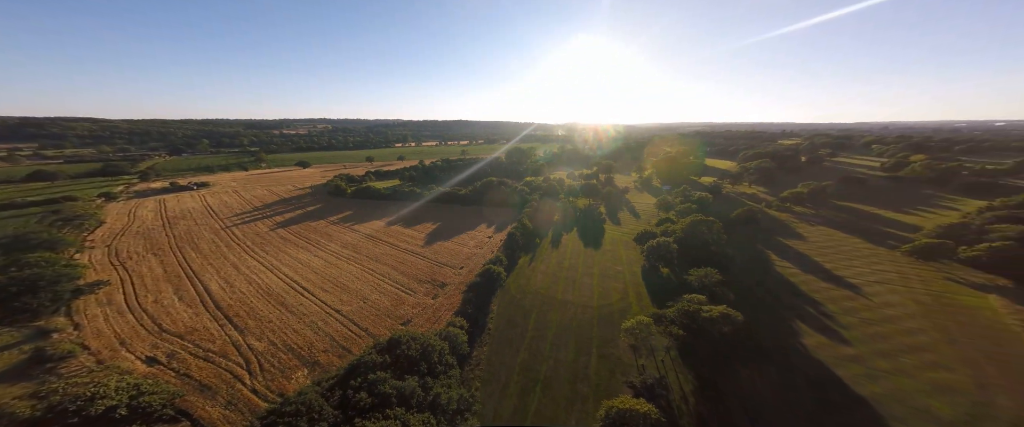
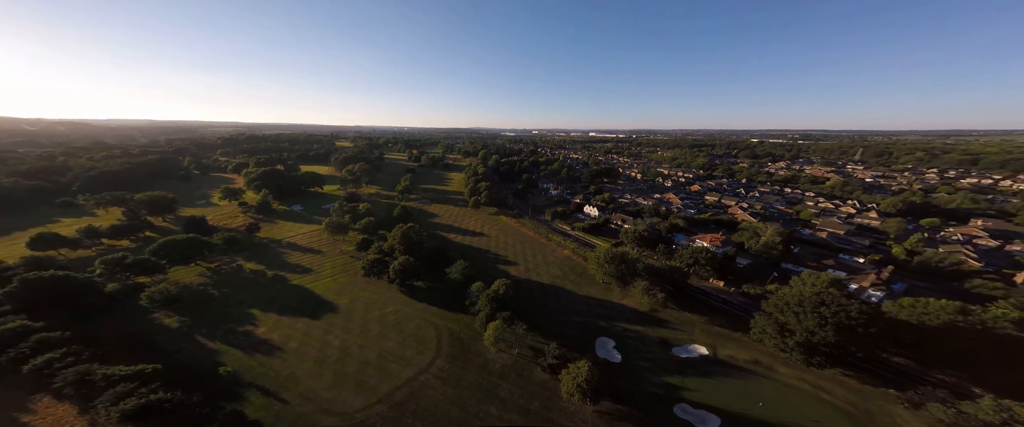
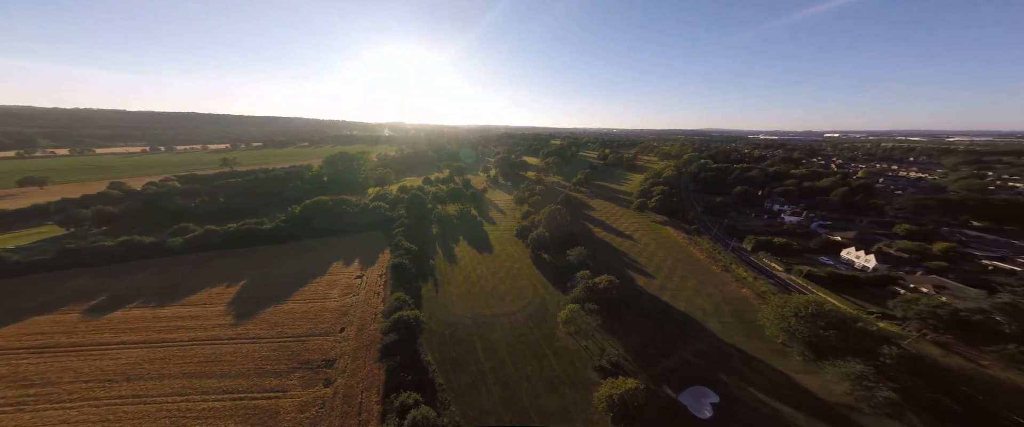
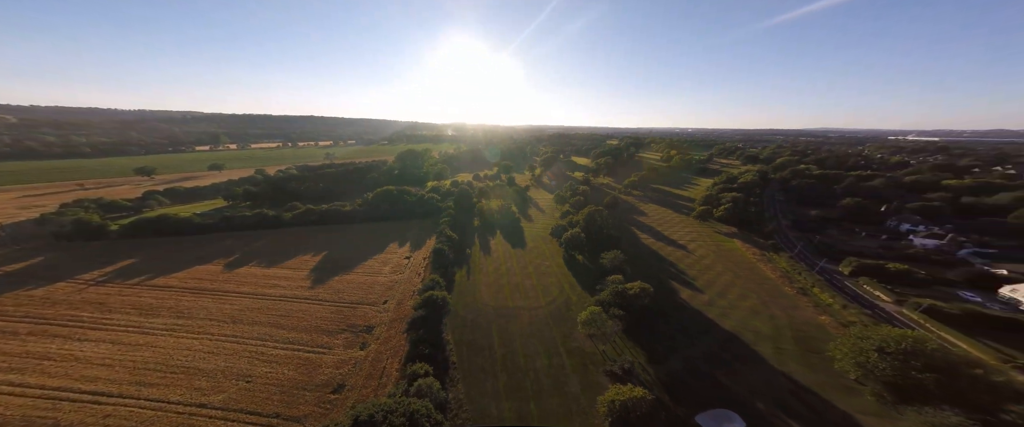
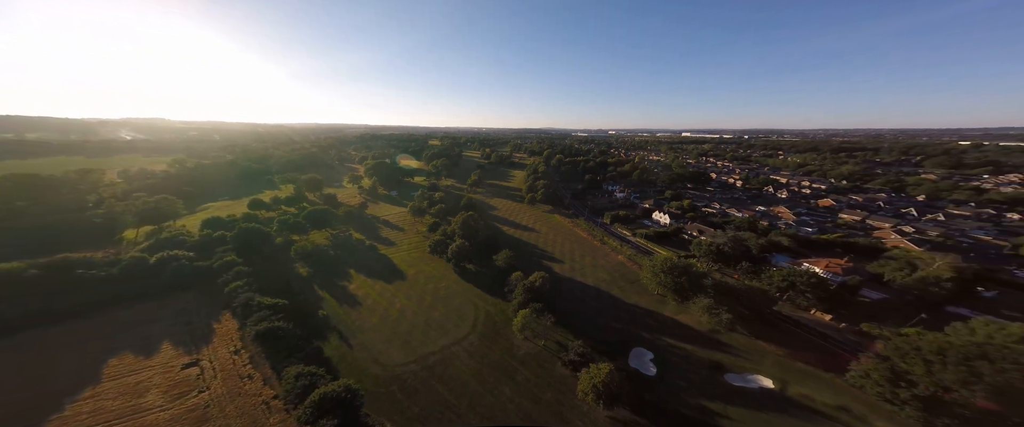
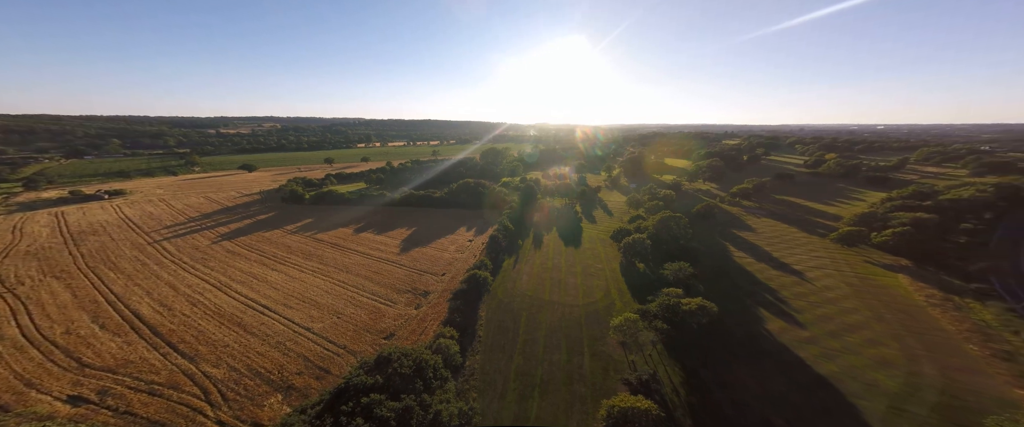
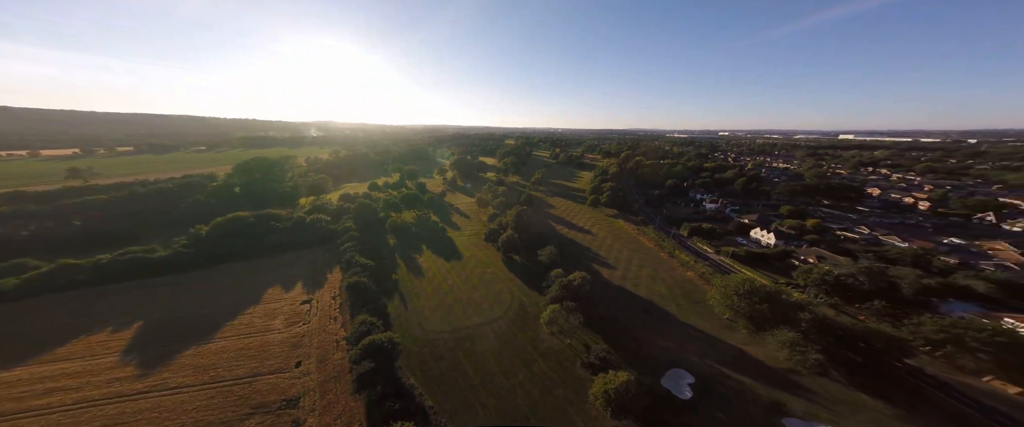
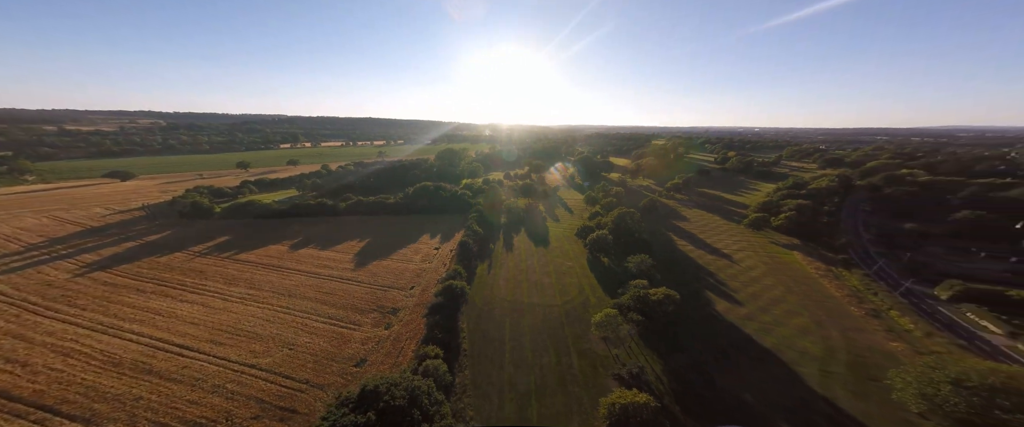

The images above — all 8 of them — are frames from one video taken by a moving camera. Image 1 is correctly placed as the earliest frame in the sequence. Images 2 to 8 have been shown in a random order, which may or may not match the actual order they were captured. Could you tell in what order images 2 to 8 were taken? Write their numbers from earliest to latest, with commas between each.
6, 8, 4, 3, 7, 5, 2
